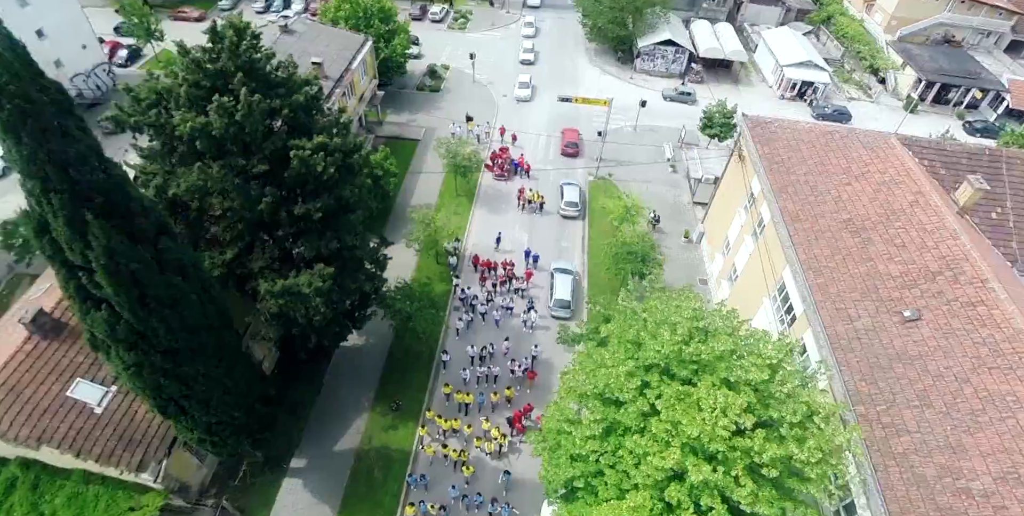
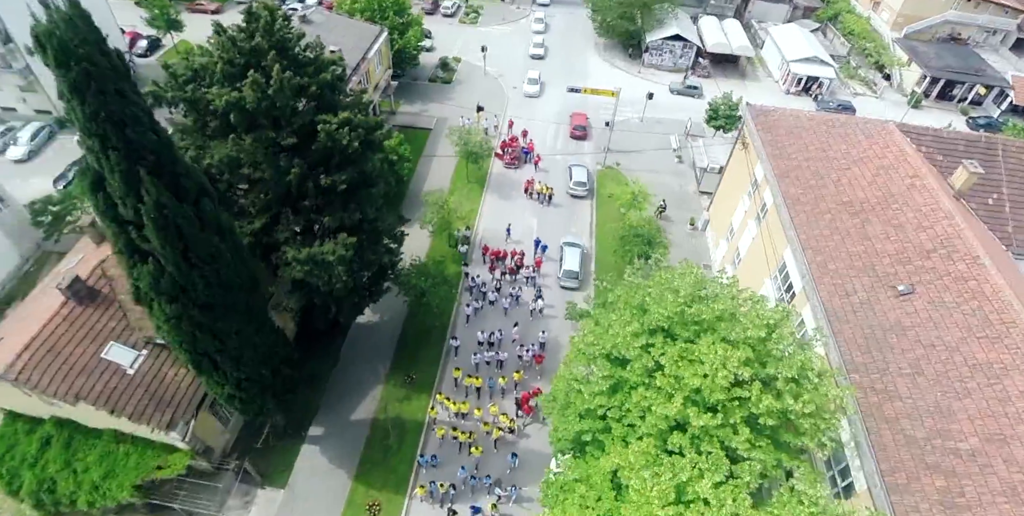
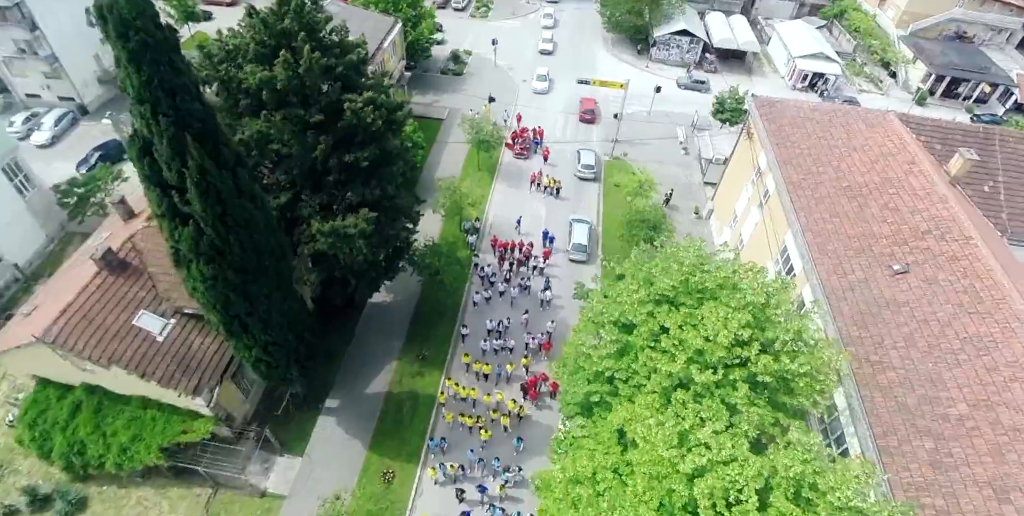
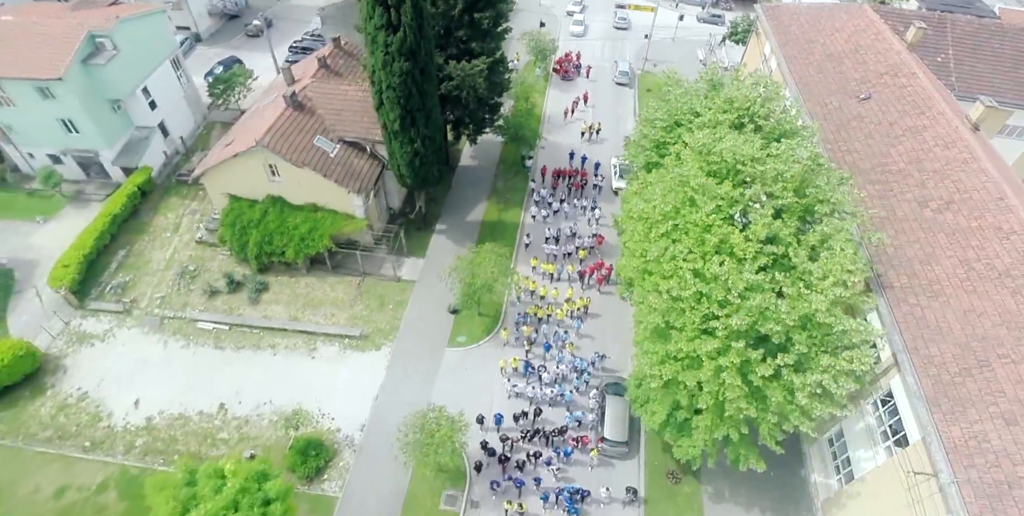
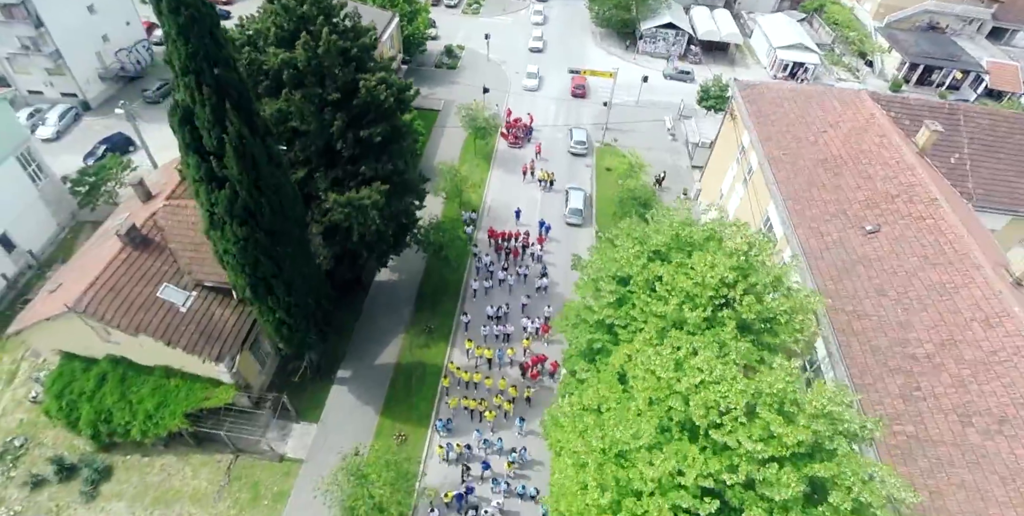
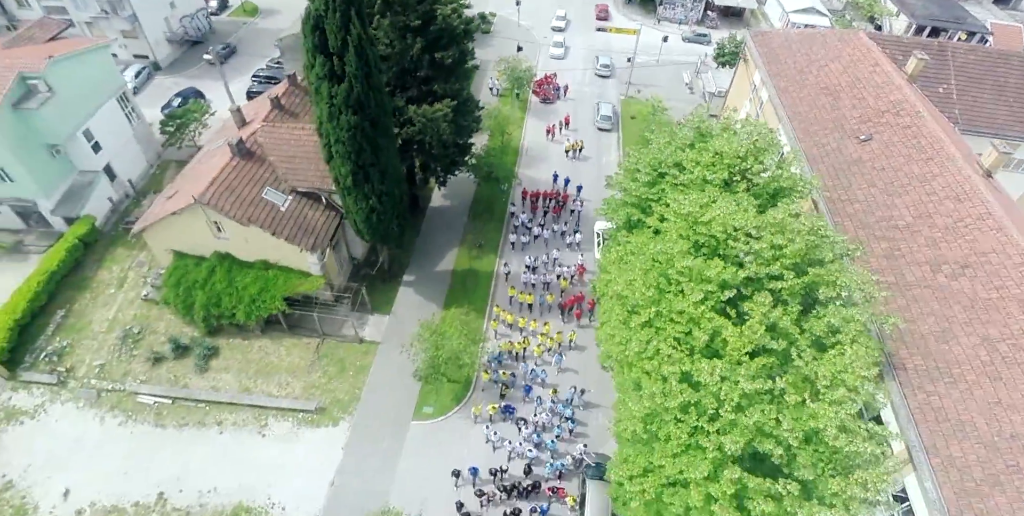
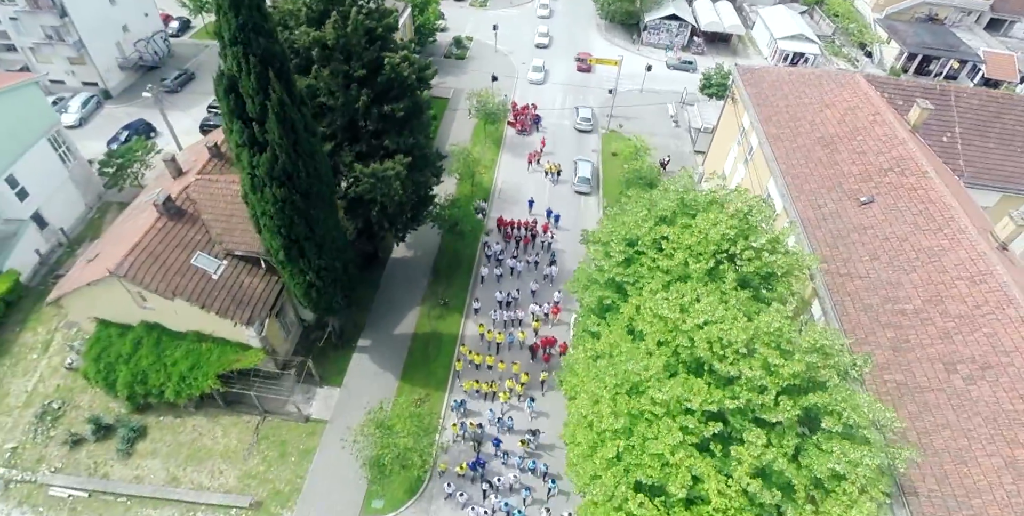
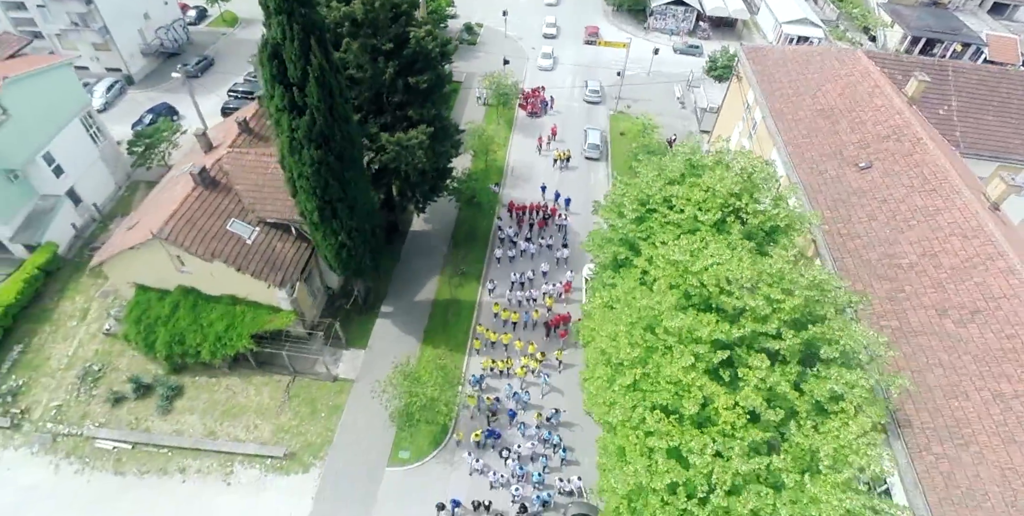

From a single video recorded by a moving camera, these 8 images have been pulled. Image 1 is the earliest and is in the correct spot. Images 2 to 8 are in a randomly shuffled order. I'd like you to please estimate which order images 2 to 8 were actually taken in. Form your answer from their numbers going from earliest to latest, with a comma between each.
2, 3, 5, 7, 8, 6, 4
